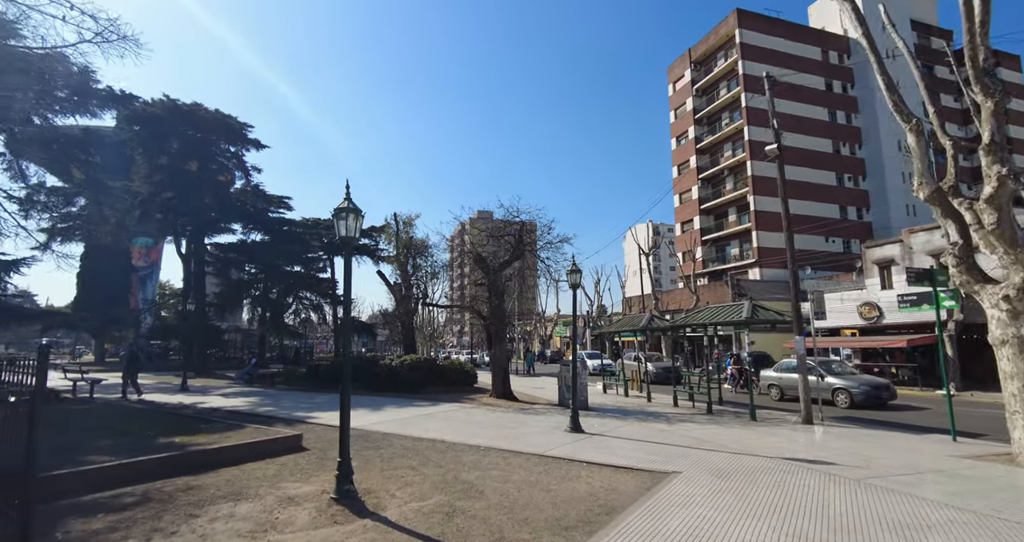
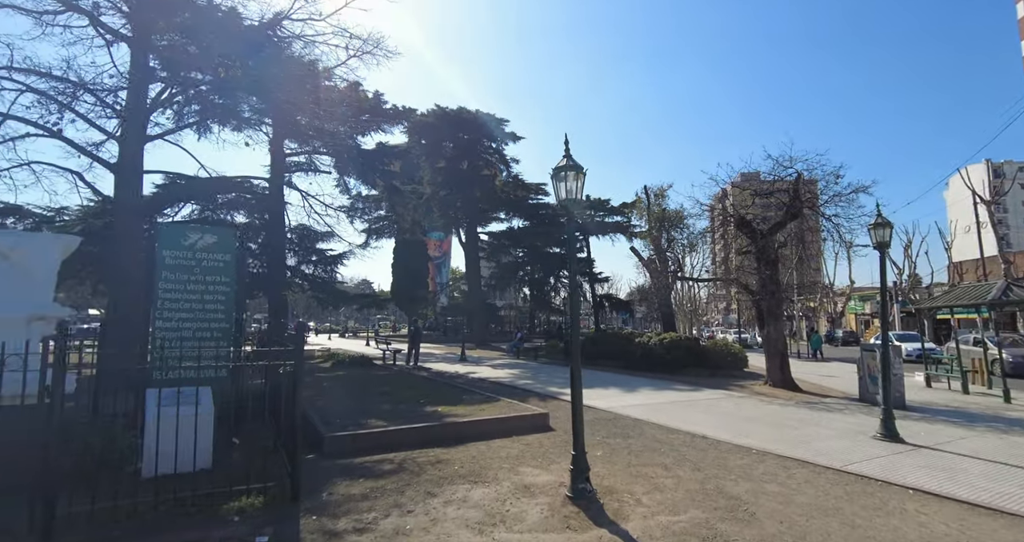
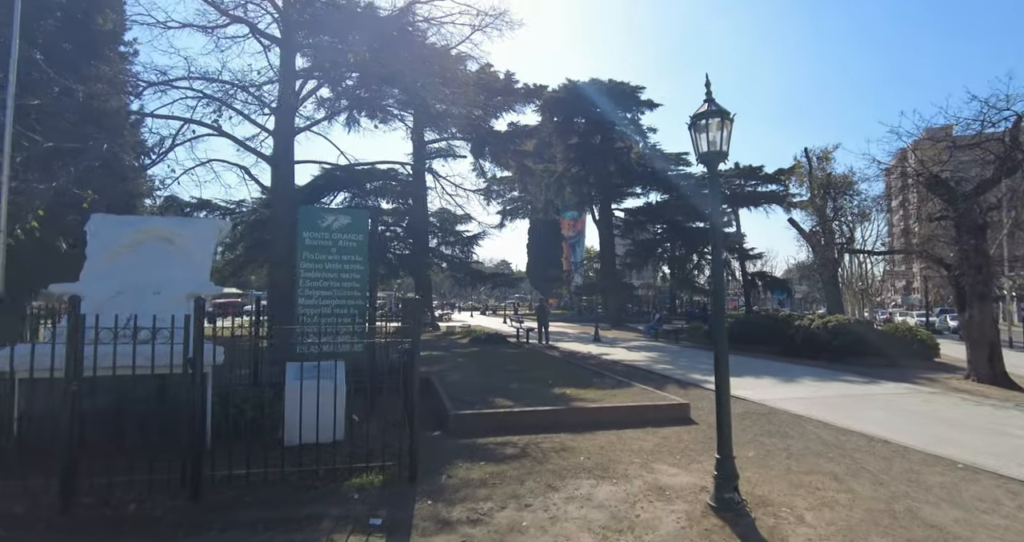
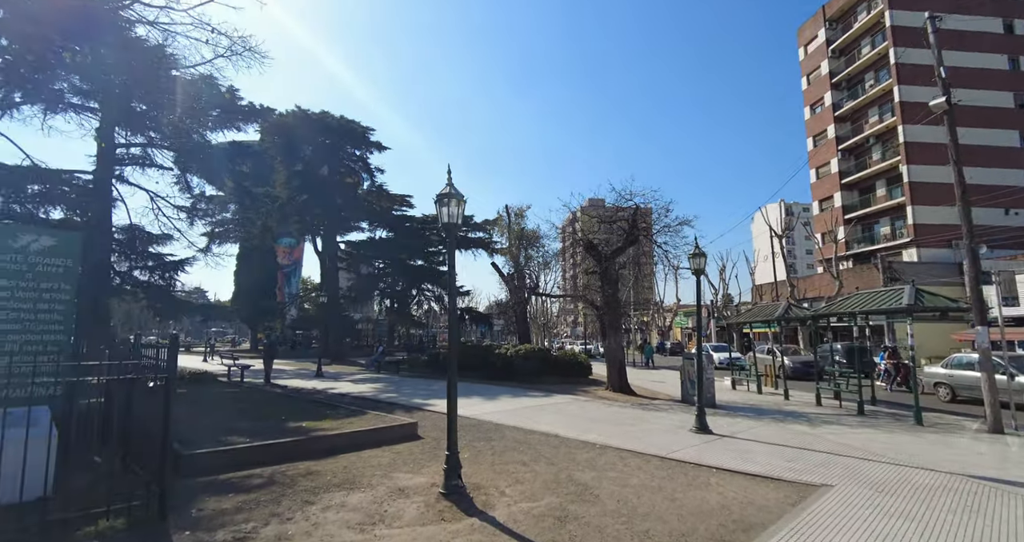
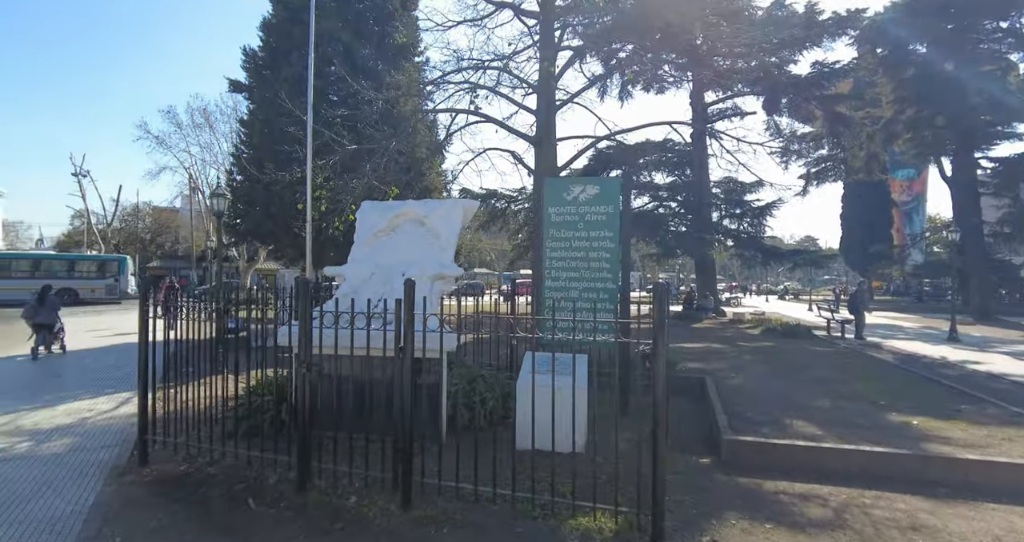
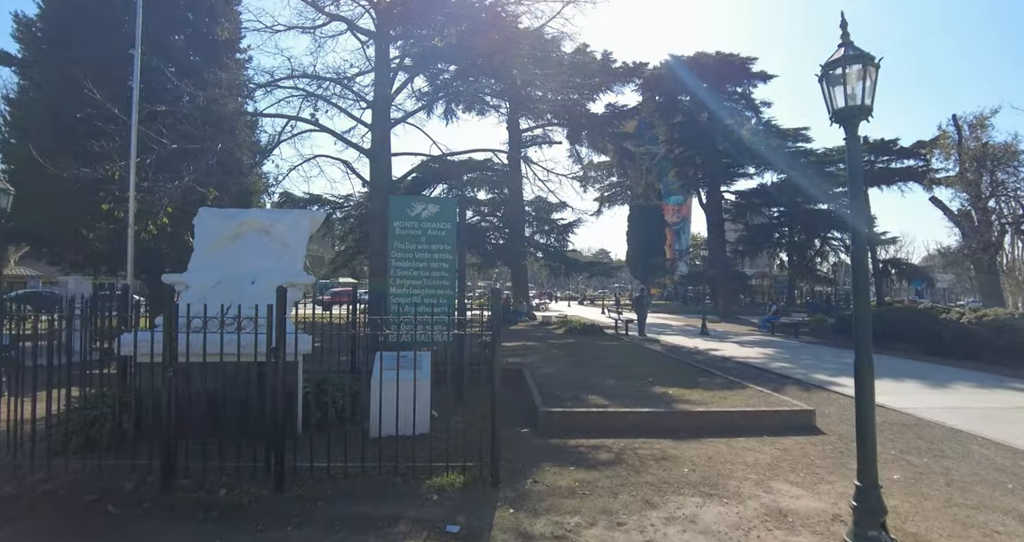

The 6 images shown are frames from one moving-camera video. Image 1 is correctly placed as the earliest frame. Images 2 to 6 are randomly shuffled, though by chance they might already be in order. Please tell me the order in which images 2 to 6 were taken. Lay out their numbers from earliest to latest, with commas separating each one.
4, 2, 3, 6, 5
